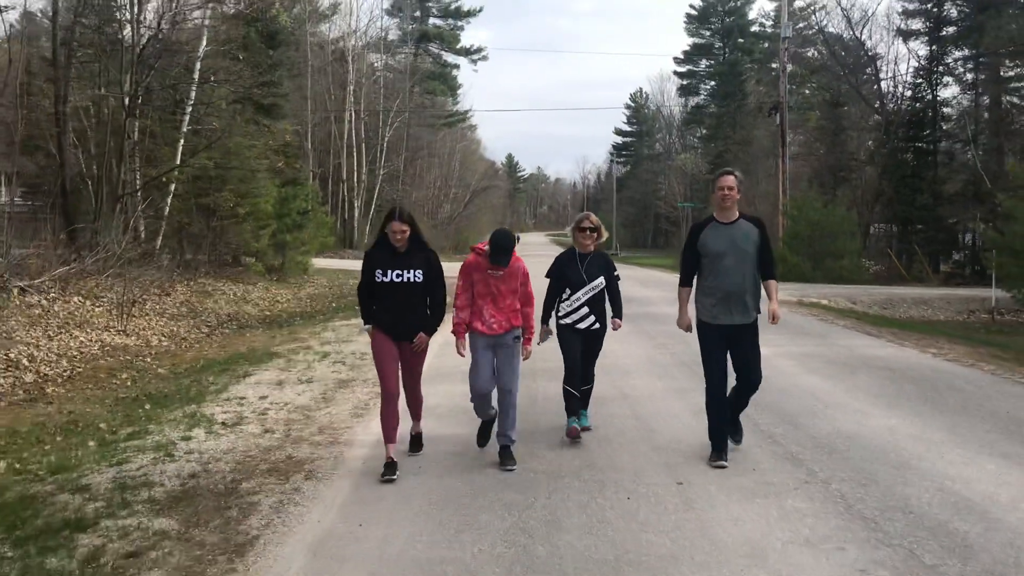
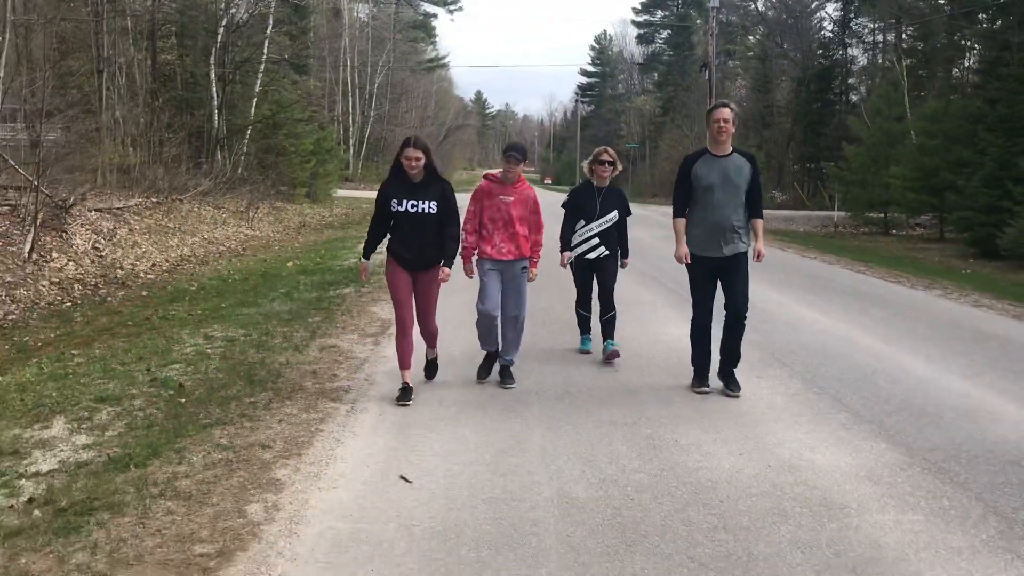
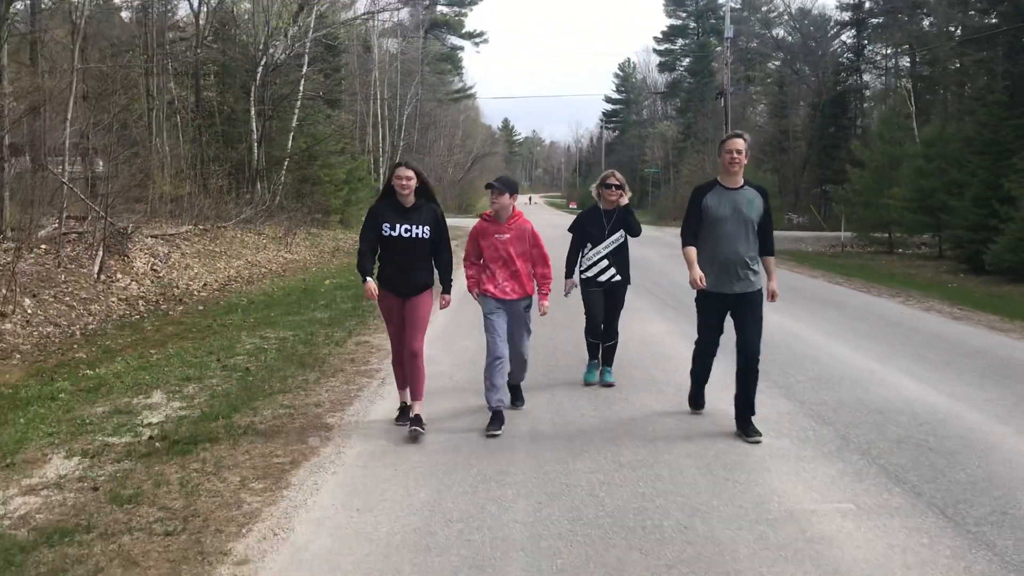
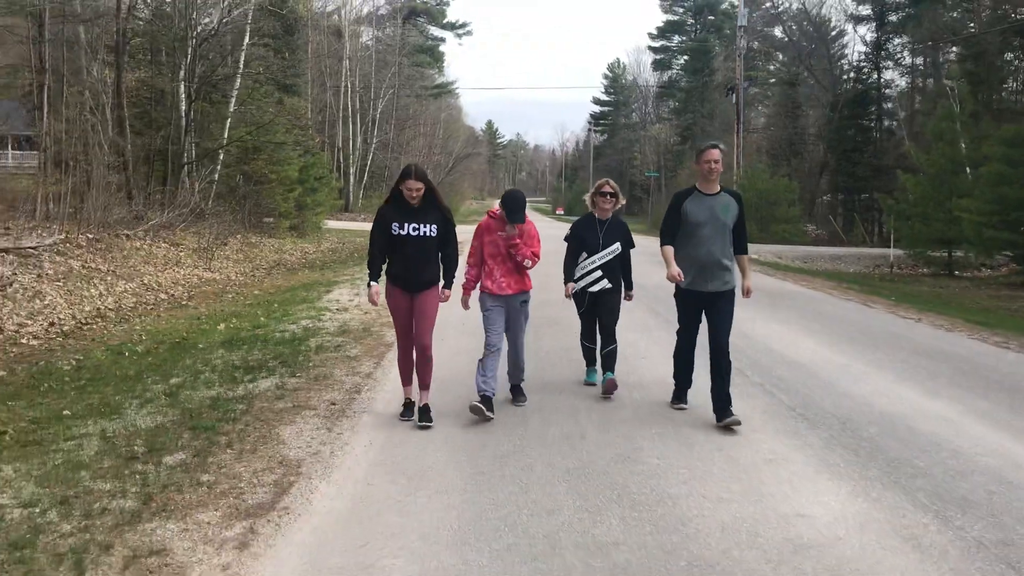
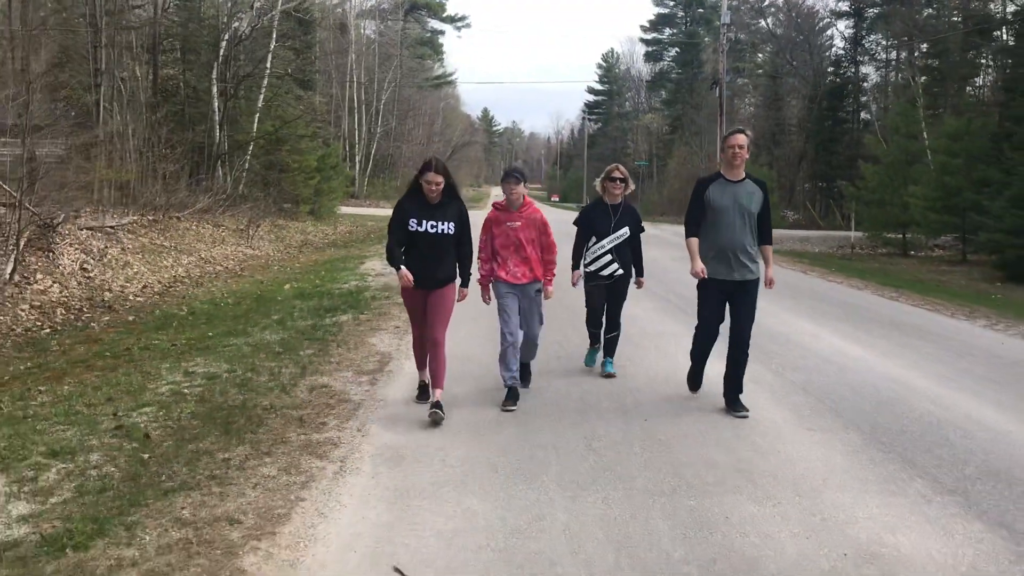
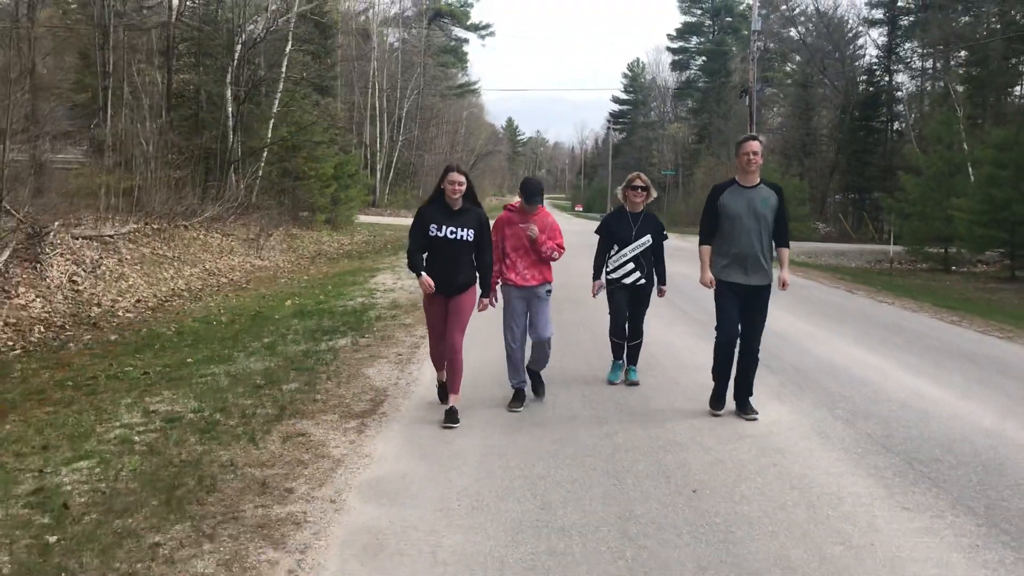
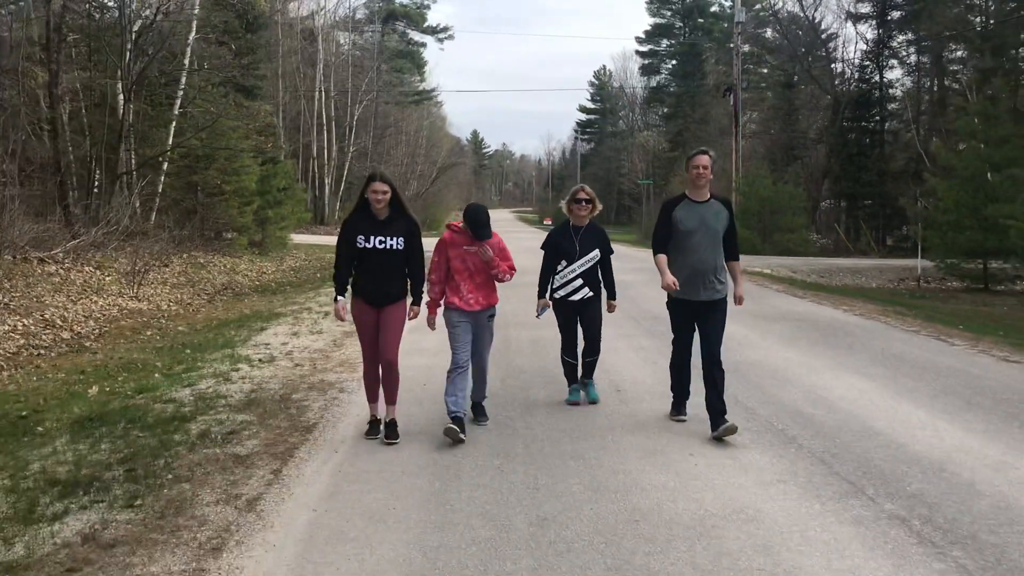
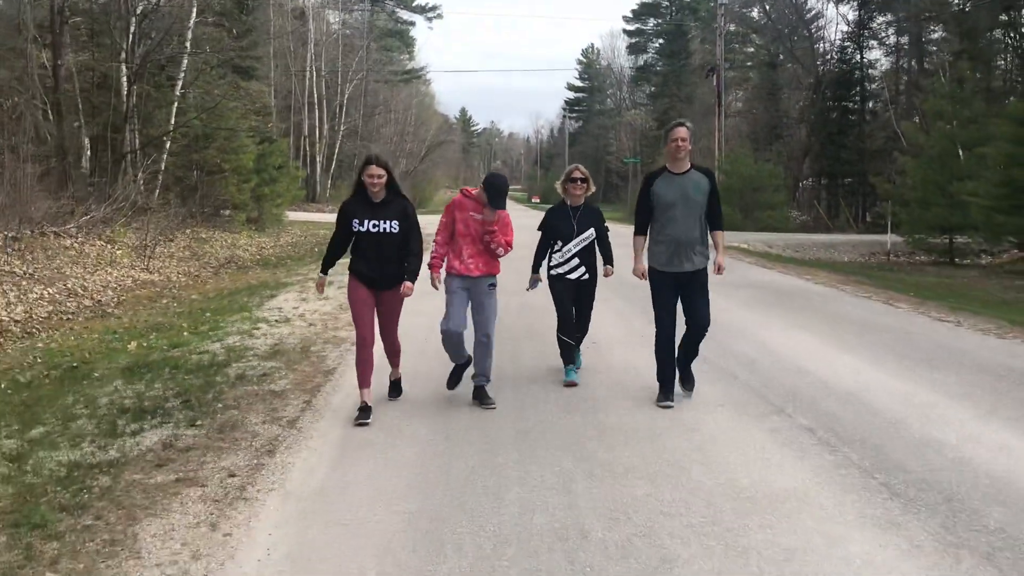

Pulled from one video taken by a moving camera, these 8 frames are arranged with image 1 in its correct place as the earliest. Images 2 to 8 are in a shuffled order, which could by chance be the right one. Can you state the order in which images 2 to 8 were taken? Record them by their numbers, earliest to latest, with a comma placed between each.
7, 8, 4, 6, 5, 2, 3
